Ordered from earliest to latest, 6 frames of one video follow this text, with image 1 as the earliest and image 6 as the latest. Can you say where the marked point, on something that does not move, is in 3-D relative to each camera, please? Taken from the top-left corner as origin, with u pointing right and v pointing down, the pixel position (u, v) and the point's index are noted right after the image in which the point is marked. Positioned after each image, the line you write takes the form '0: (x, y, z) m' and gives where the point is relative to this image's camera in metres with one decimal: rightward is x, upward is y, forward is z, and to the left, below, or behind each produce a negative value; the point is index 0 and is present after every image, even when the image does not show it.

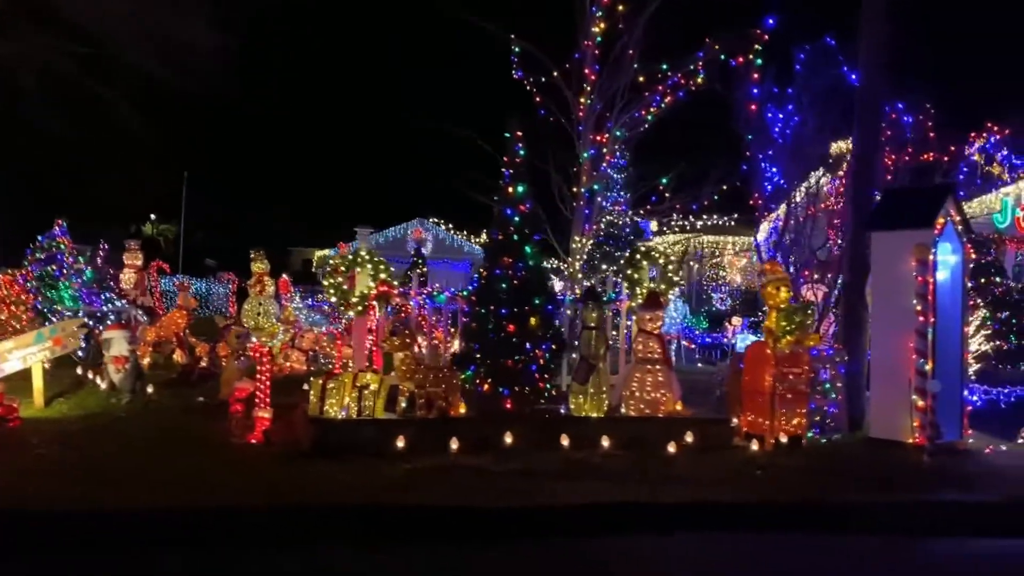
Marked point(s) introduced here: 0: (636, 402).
0: (+1.7, -1.6, +11.0) m
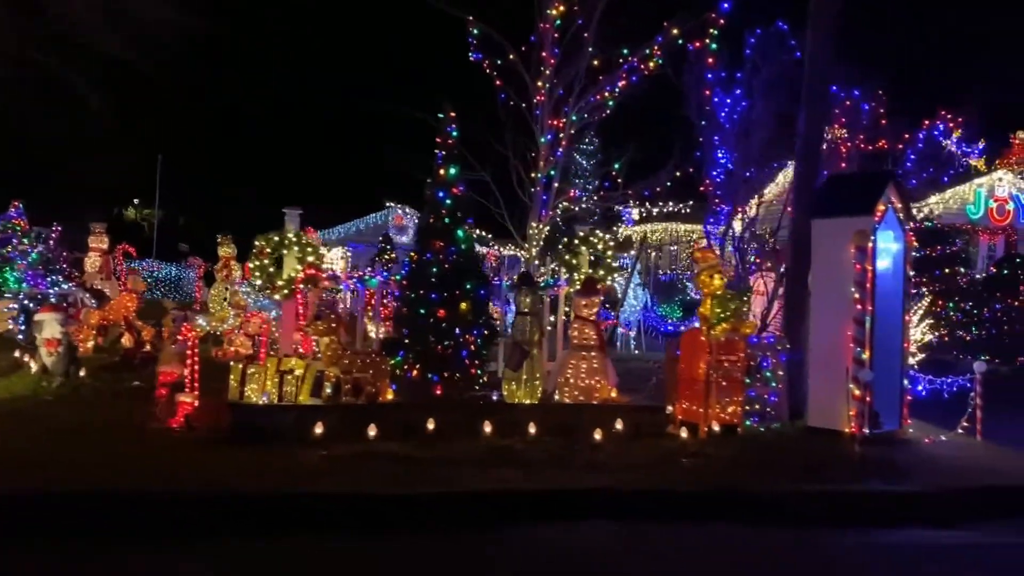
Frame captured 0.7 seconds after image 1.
0: (+0.8, -1.4, +10.8) m
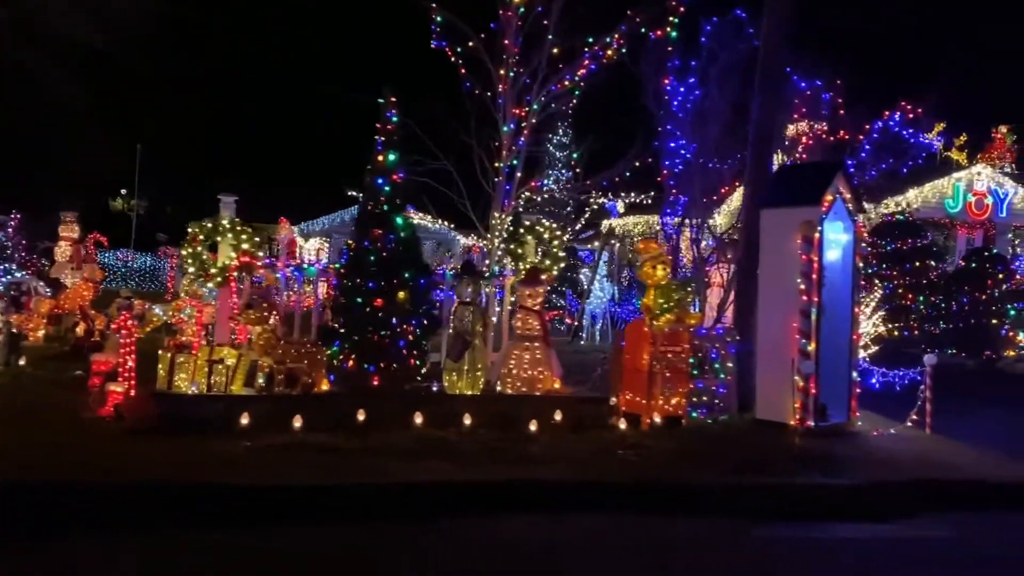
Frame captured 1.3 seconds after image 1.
0: (0.0, -1.3, +10.7) m
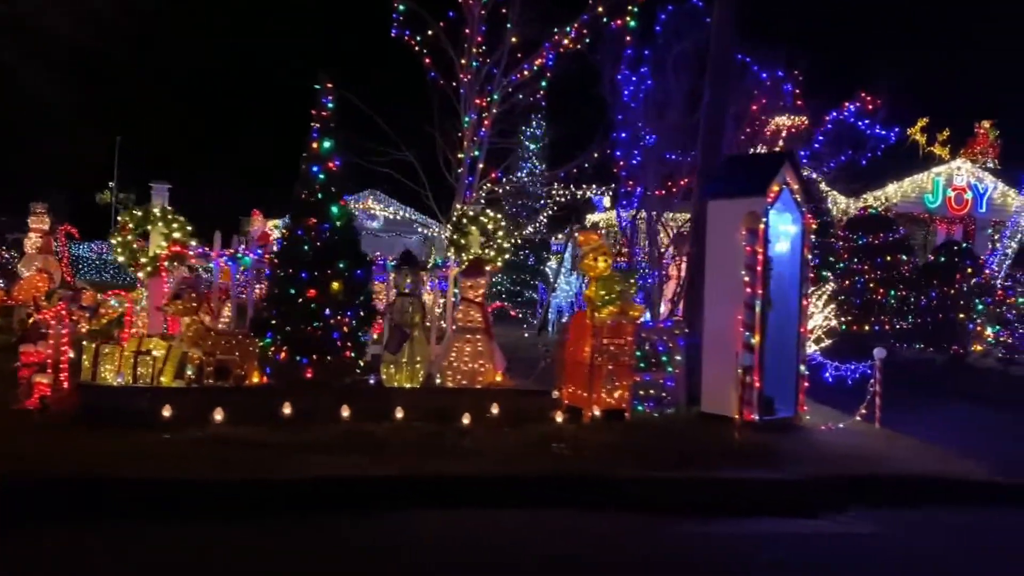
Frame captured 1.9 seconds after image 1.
0: (-0.8, -1.1, +10.5) m
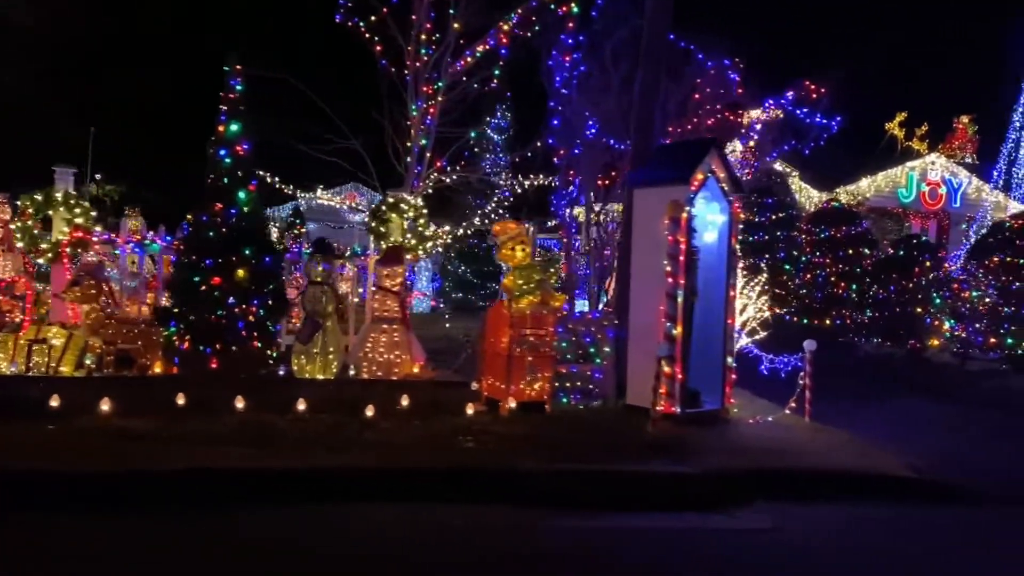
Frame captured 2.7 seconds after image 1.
0: (-1.9, -1.0, +10.3) m
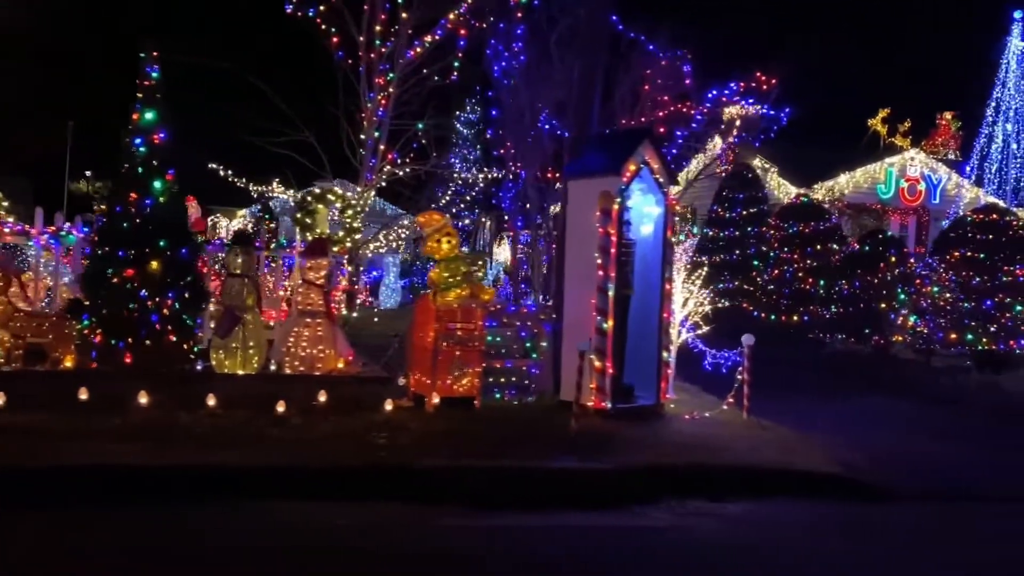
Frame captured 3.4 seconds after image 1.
0: (-2.8, -0.9, +10.0) m
